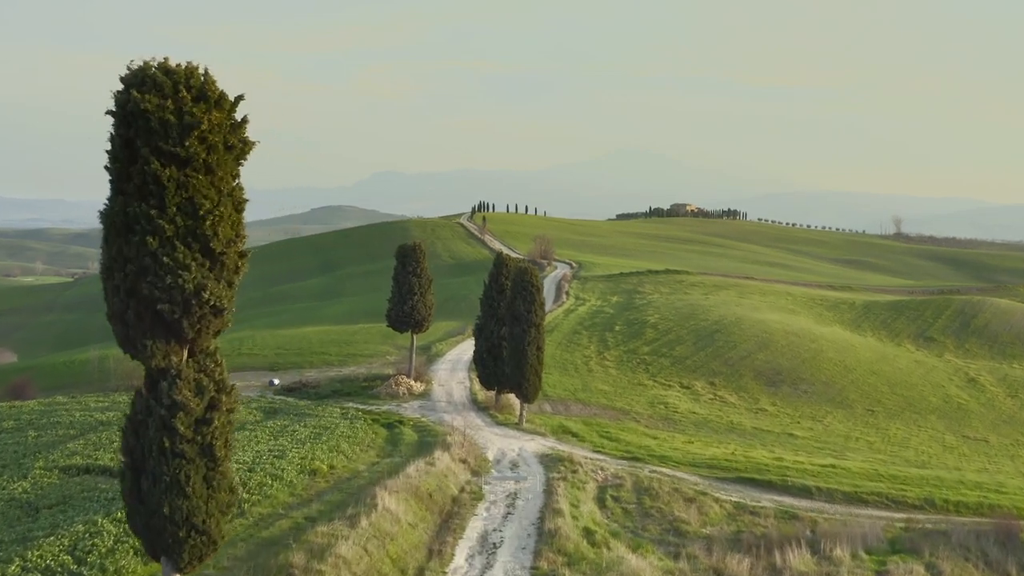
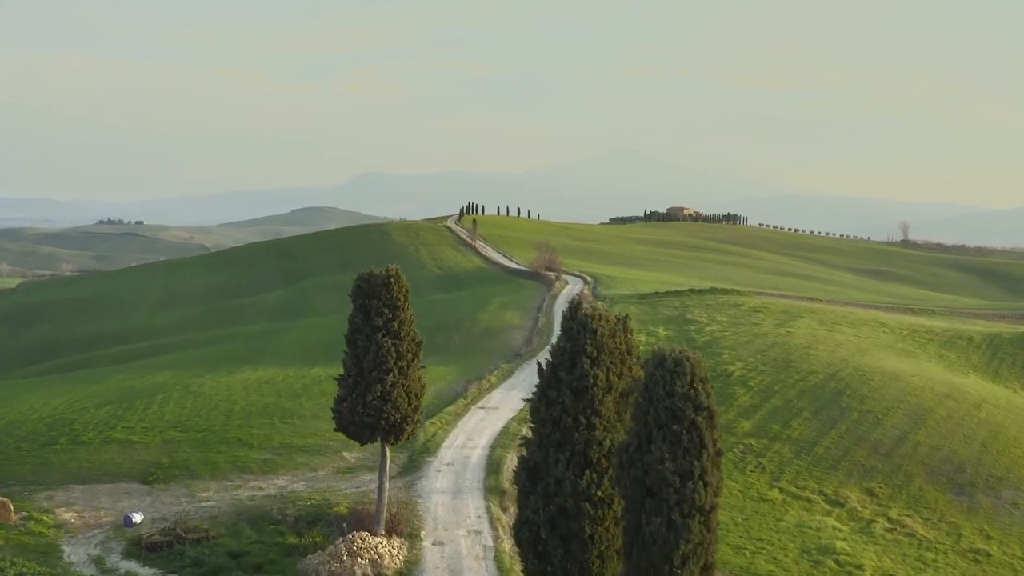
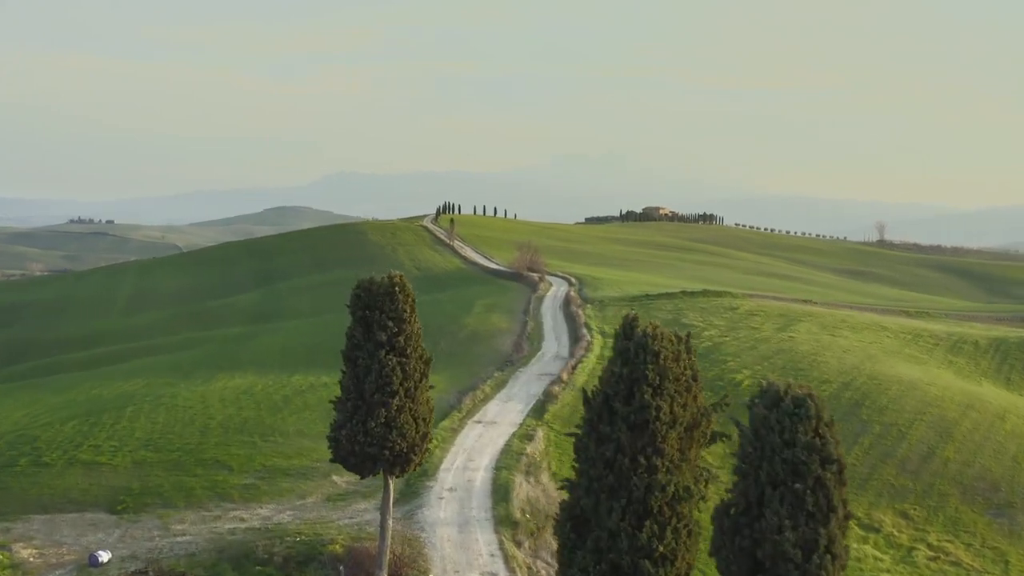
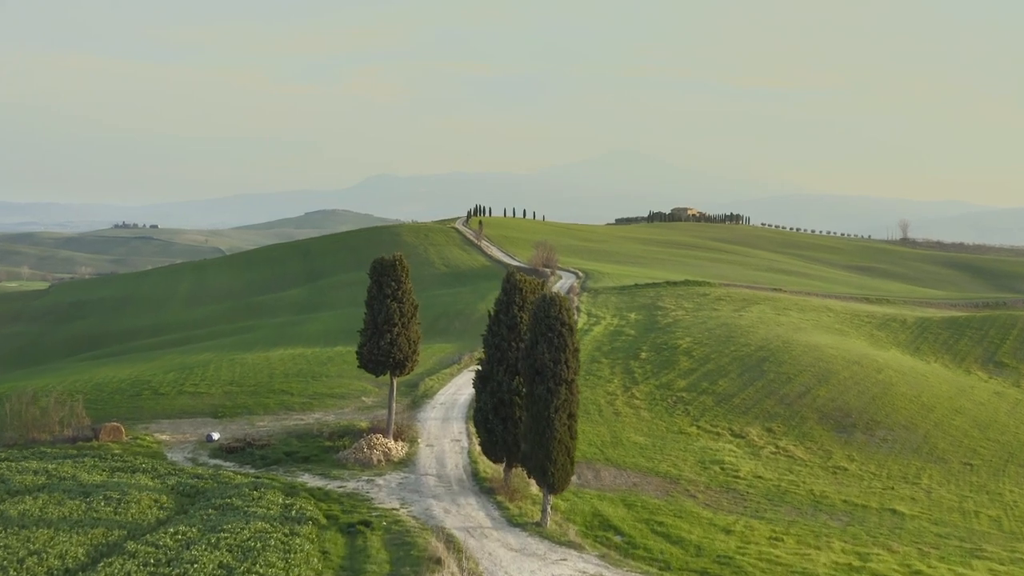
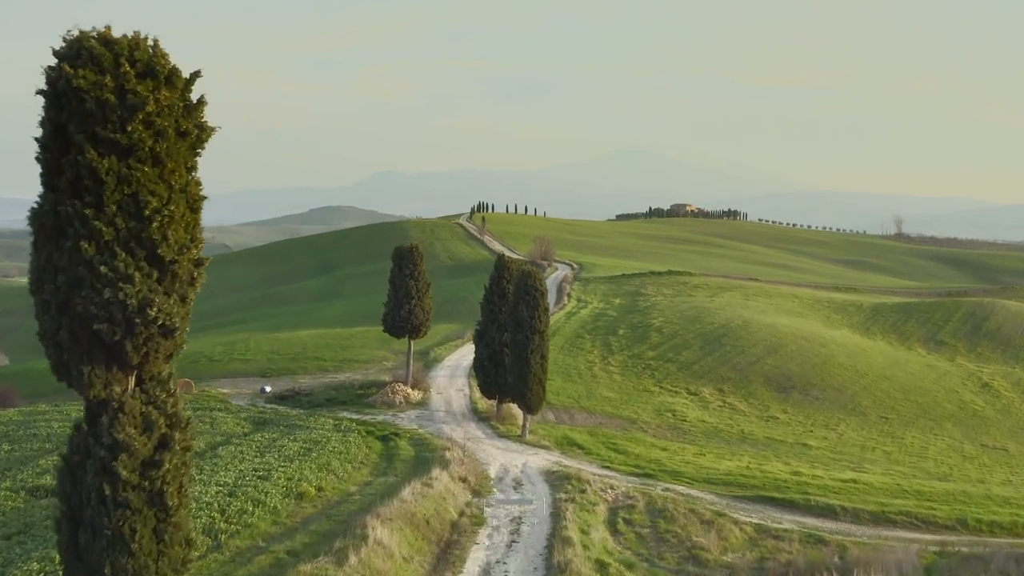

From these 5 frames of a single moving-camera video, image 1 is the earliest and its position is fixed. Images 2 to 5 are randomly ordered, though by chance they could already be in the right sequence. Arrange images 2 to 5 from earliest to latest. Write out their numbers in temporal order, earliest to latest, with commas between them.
5, 4, 2, 3
